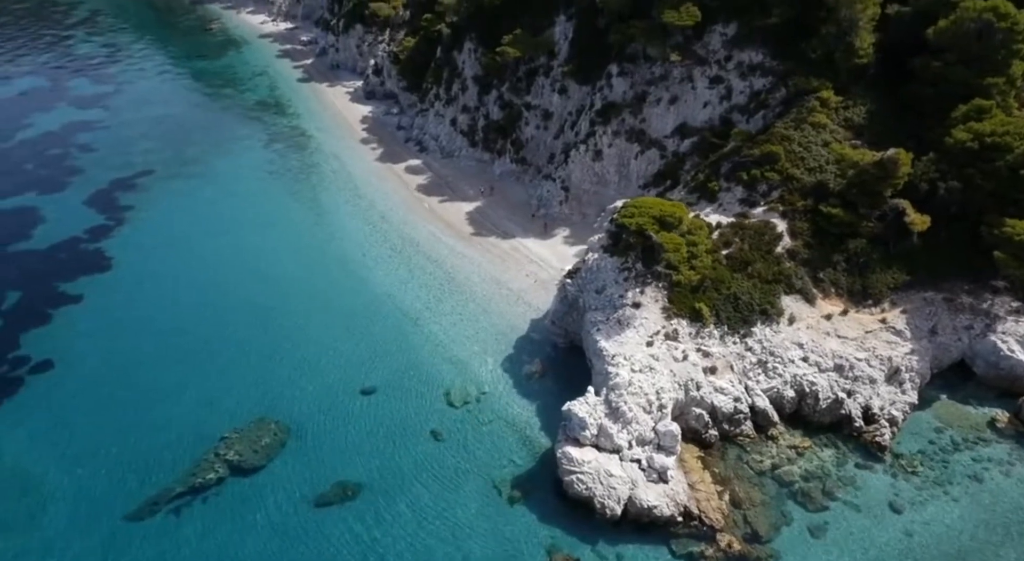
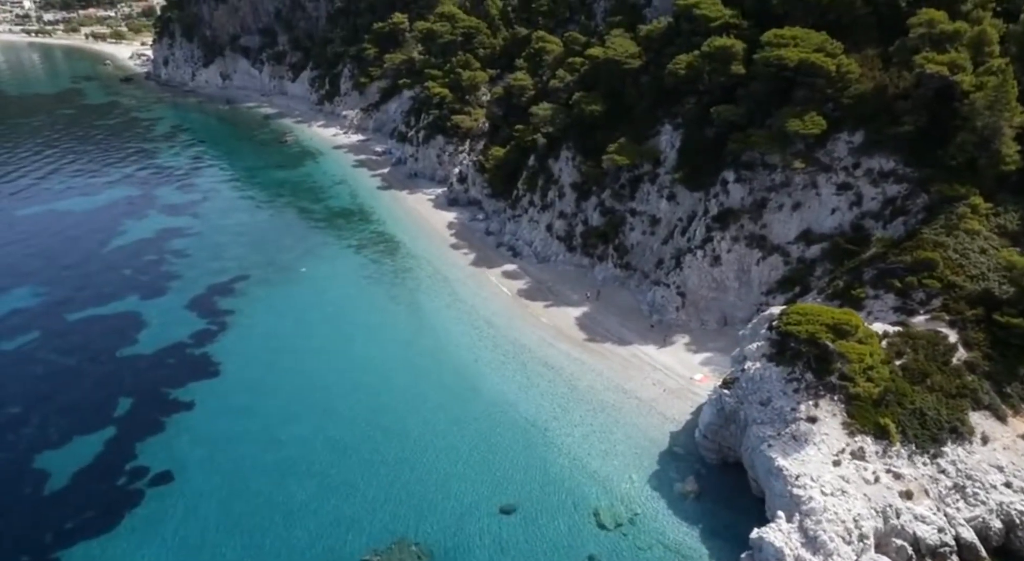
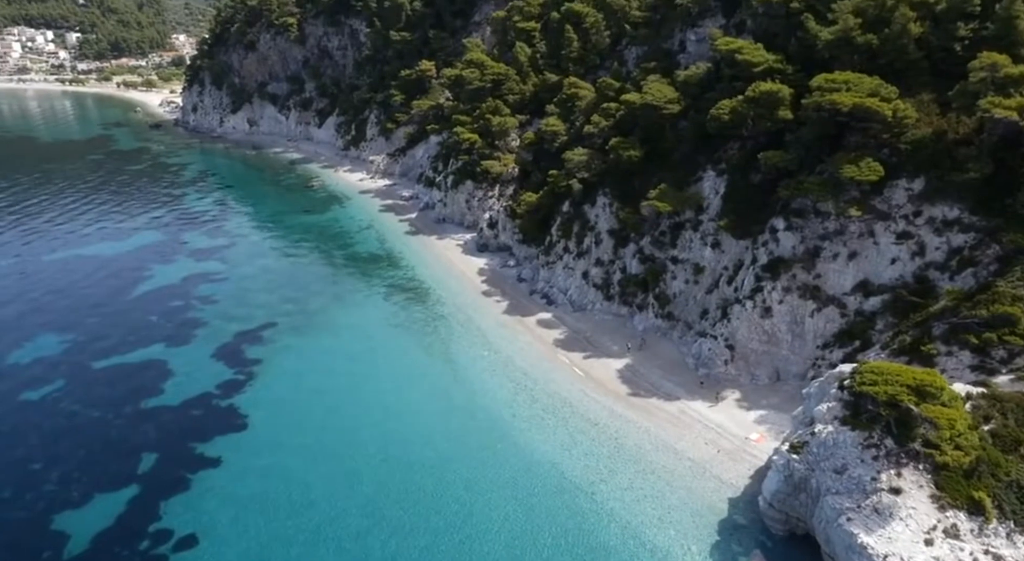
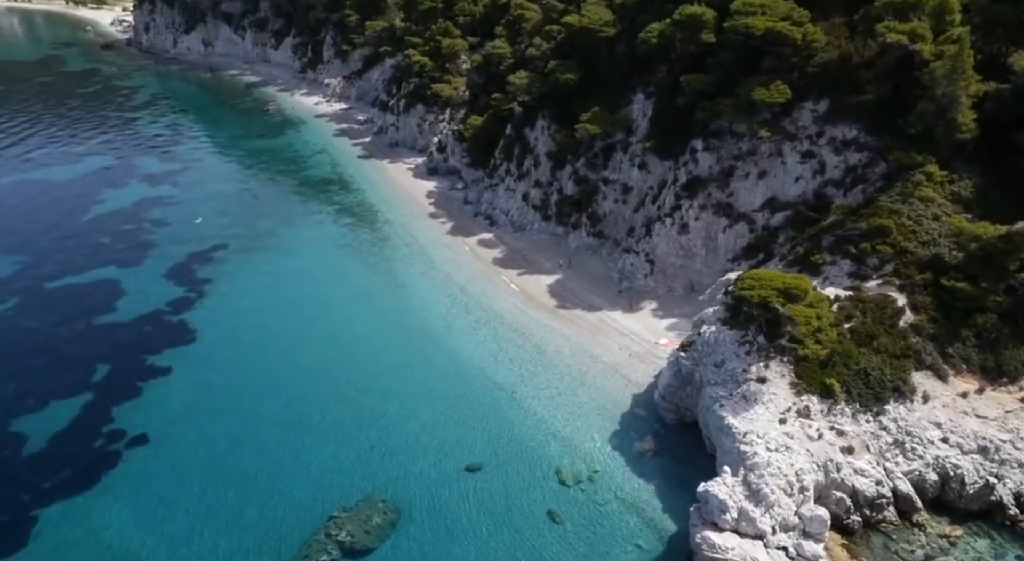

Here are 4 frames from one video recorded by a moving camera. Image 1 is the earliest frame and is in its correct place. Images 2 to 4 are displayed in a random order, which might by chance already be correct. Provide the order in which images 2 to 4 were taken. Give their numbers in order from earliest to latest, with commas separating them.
4, 2, 3
